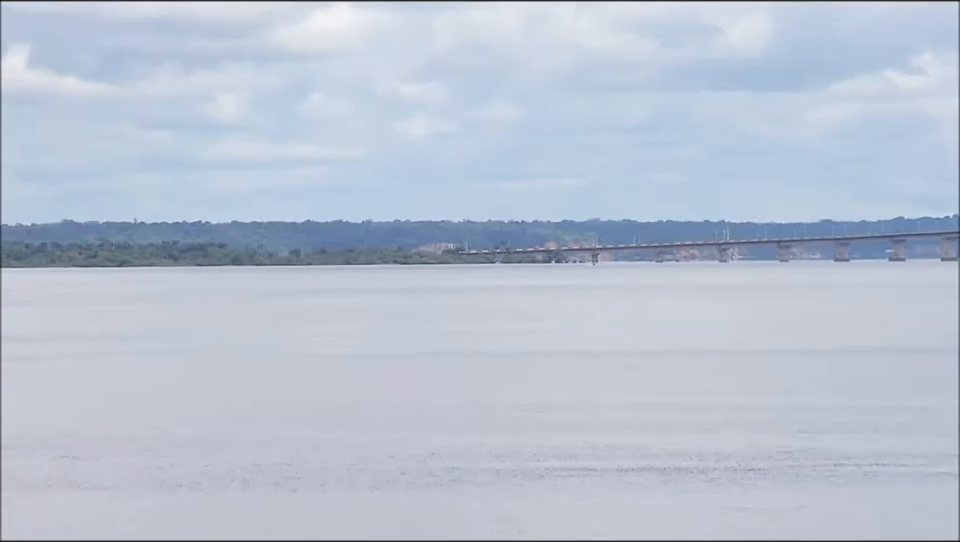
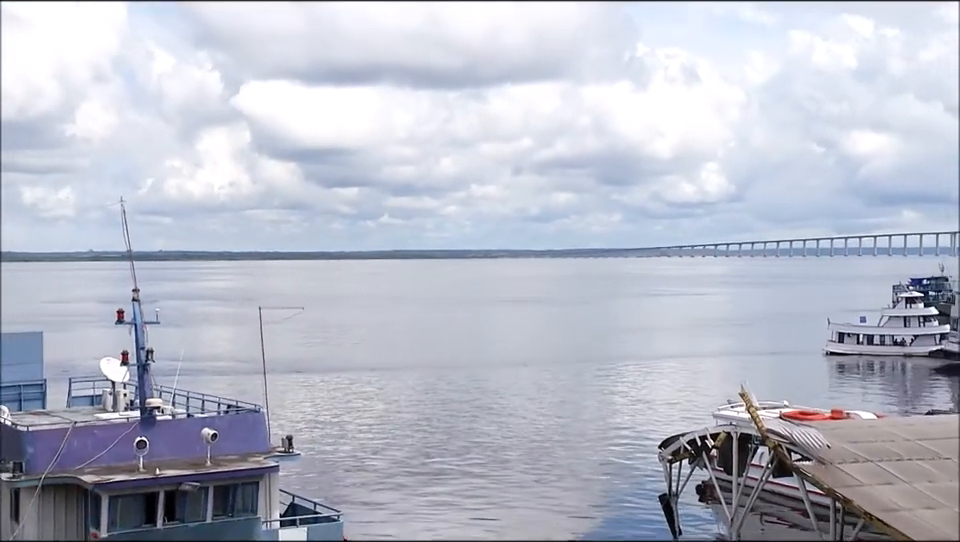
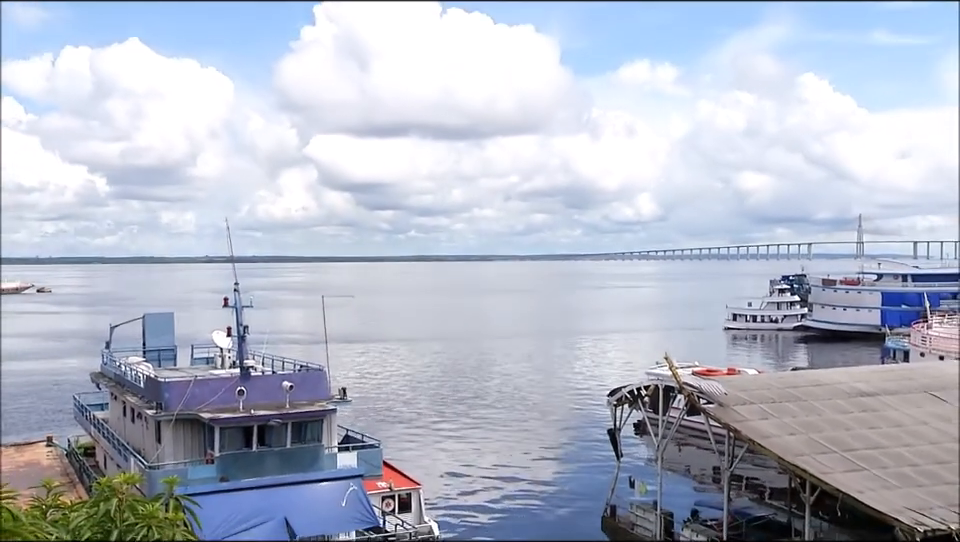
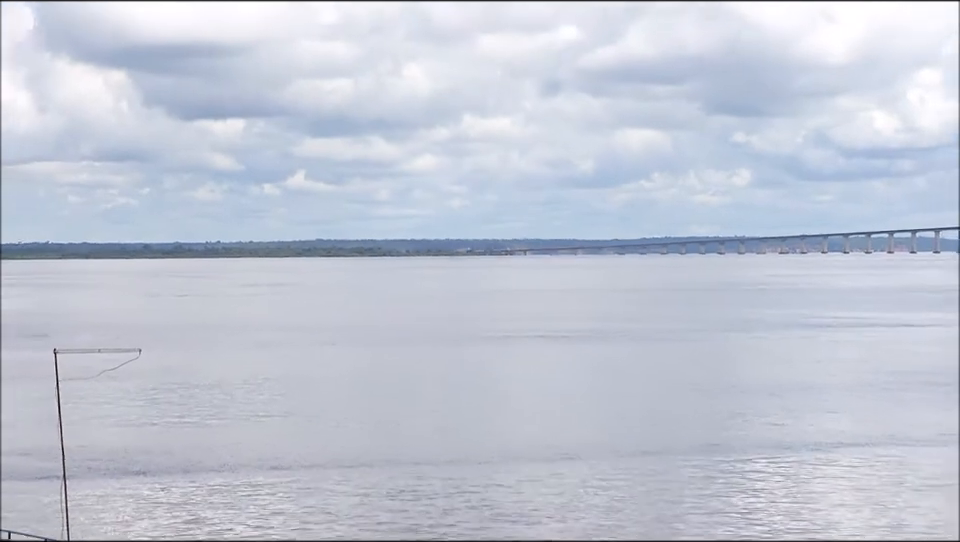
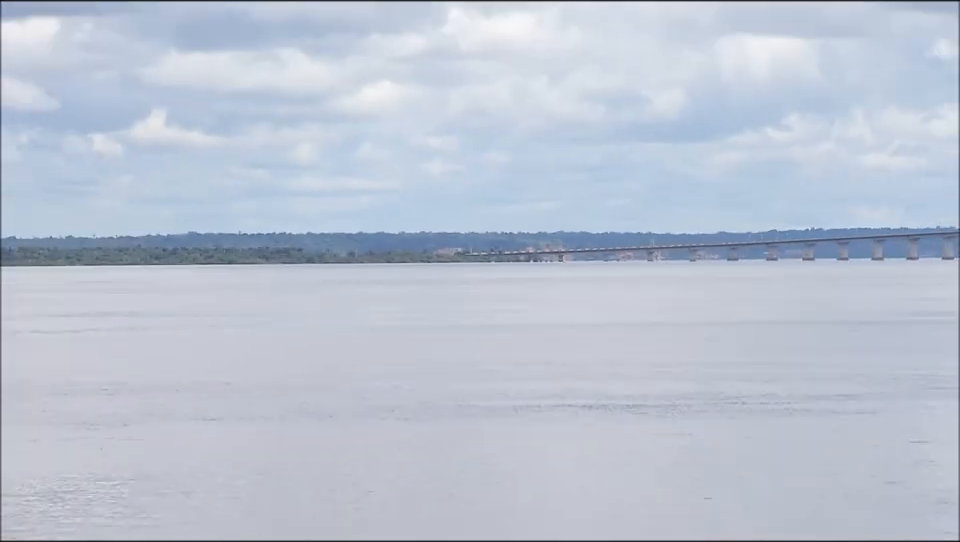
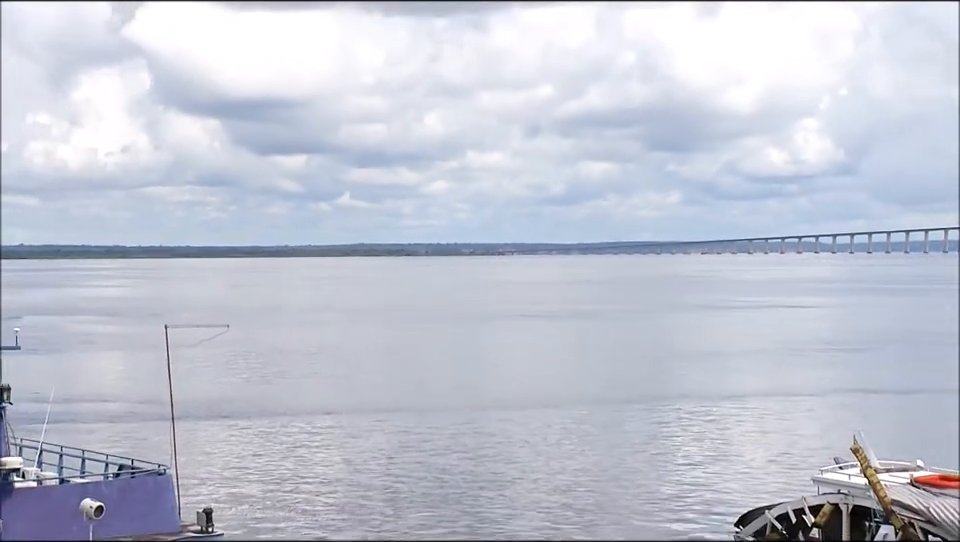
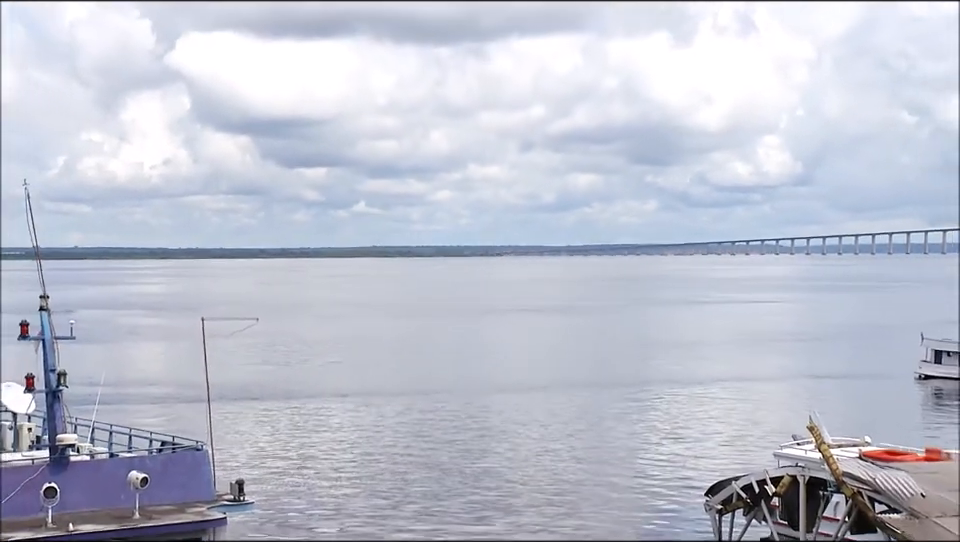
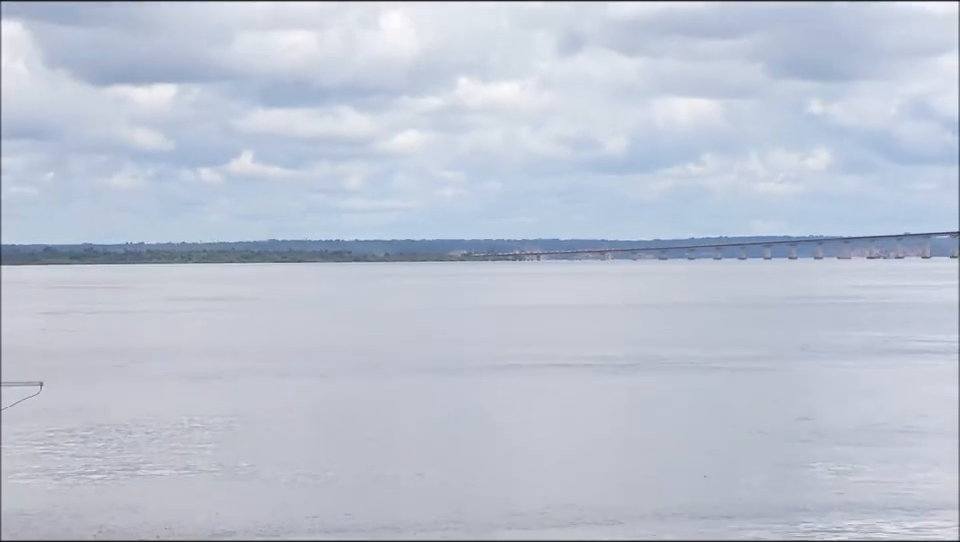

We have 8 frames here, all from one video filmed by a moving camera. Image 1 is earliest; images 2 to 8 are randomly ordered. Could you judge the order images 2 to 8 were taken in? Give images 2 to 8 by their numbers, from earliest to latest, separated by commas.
5, 8, 4, 6, 7, 2, 3
